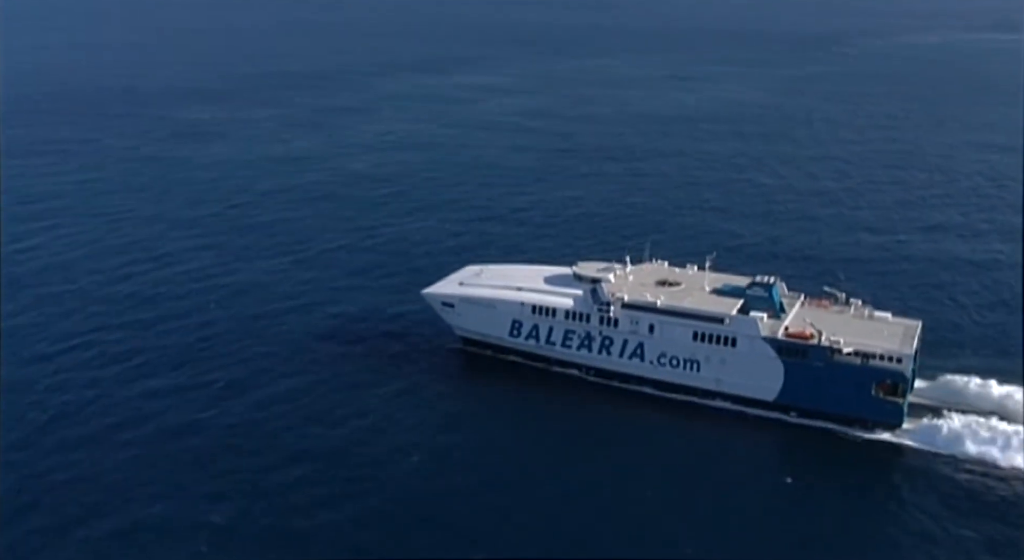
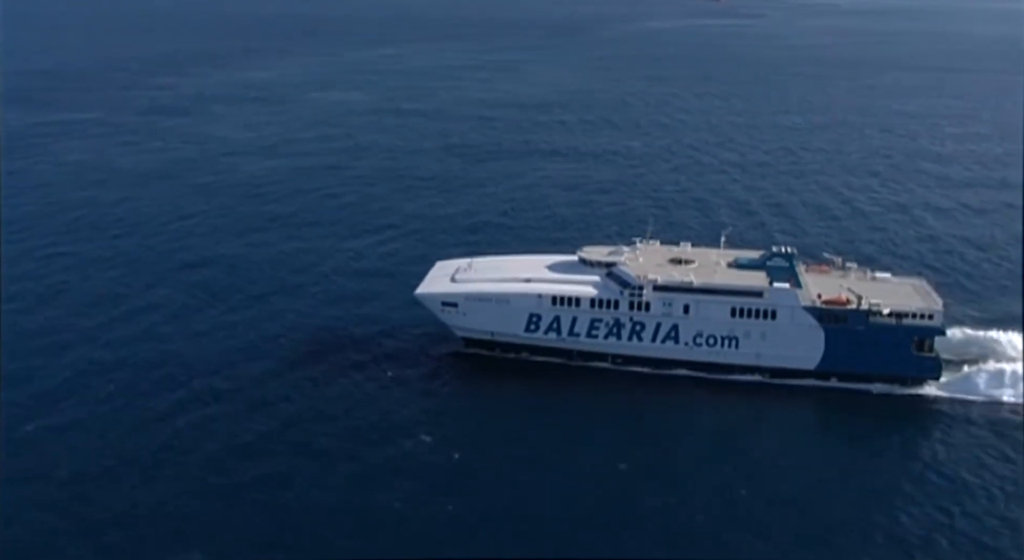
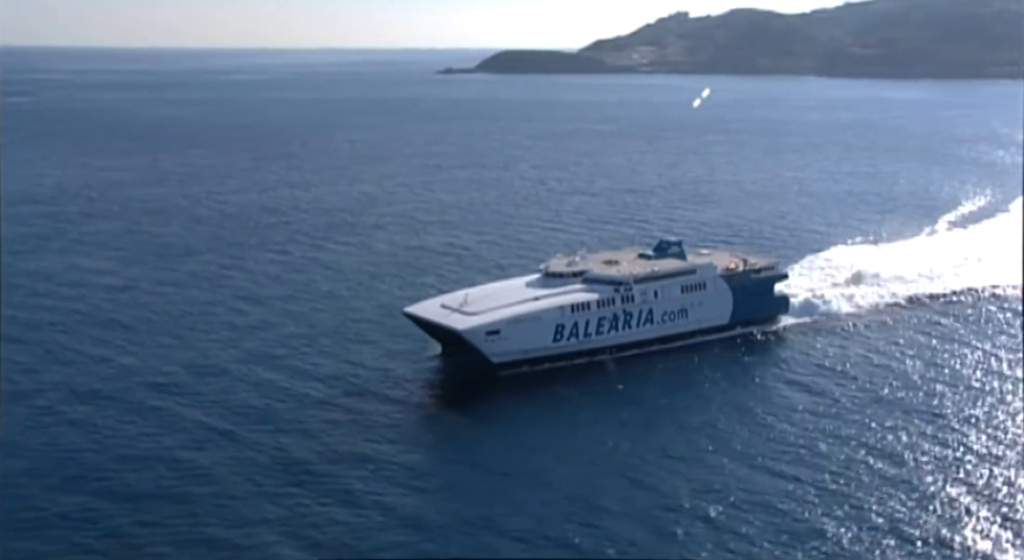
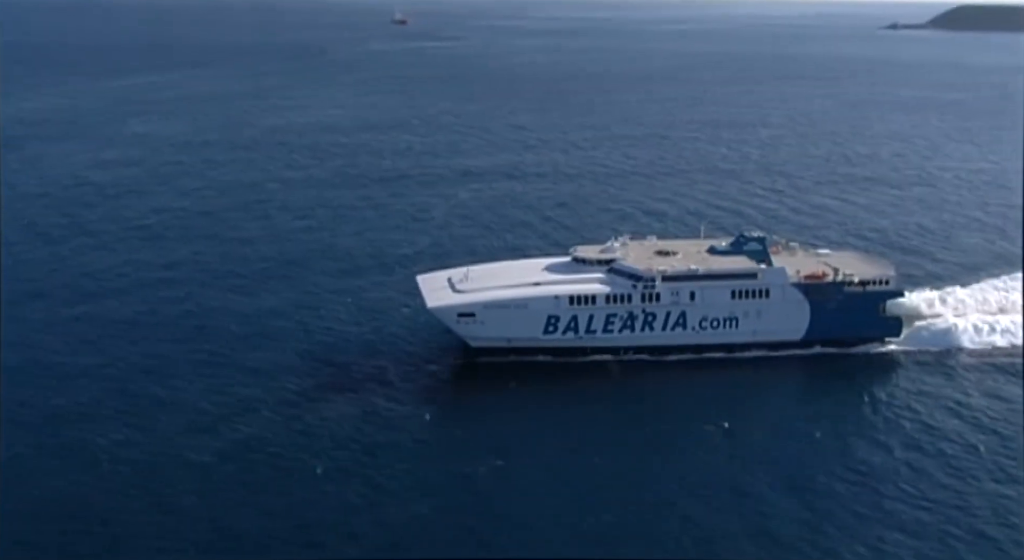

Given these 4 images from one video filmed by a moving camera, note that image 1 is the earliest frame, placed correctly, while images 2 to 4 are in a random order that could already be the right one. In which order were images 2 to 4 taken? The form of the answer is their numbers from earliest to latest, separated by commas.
2, 4, 3
